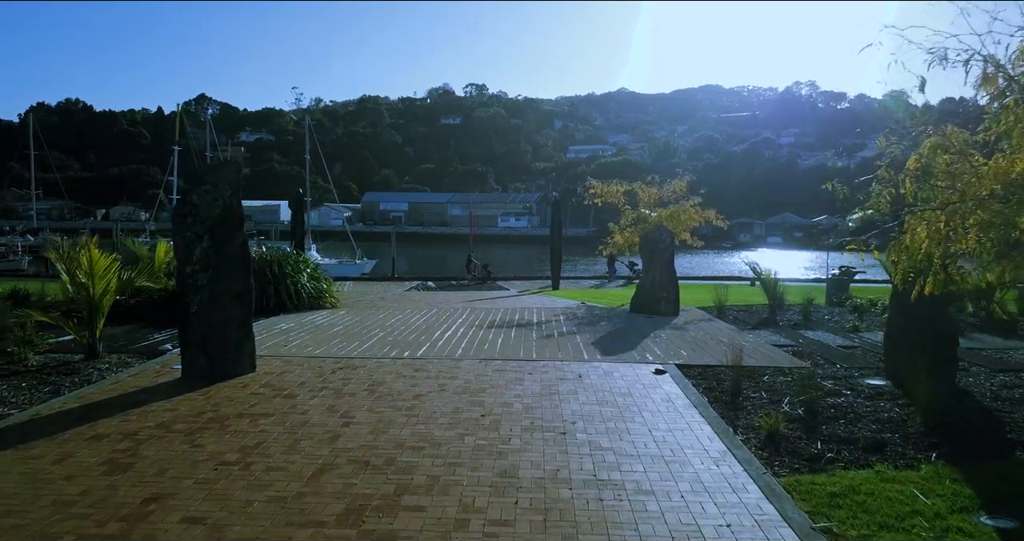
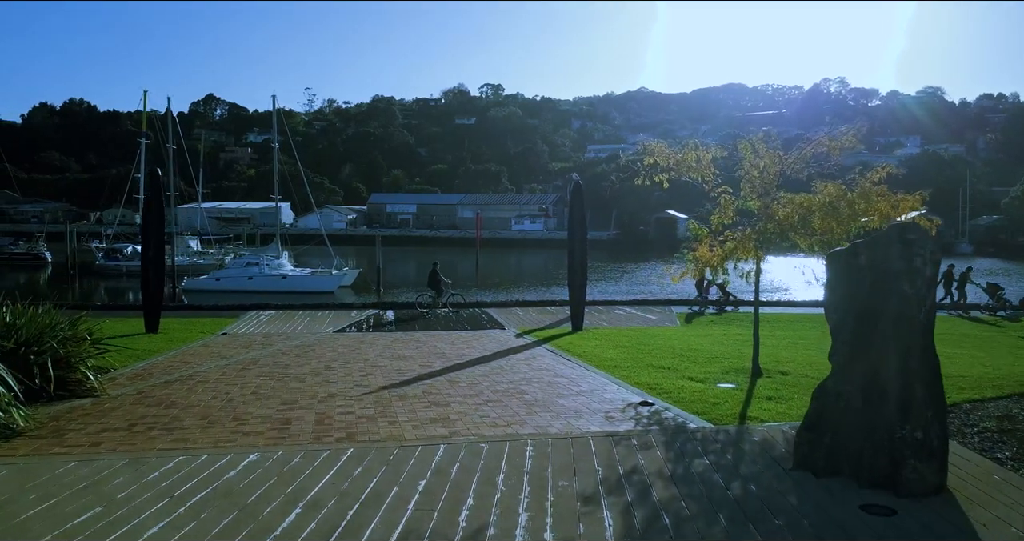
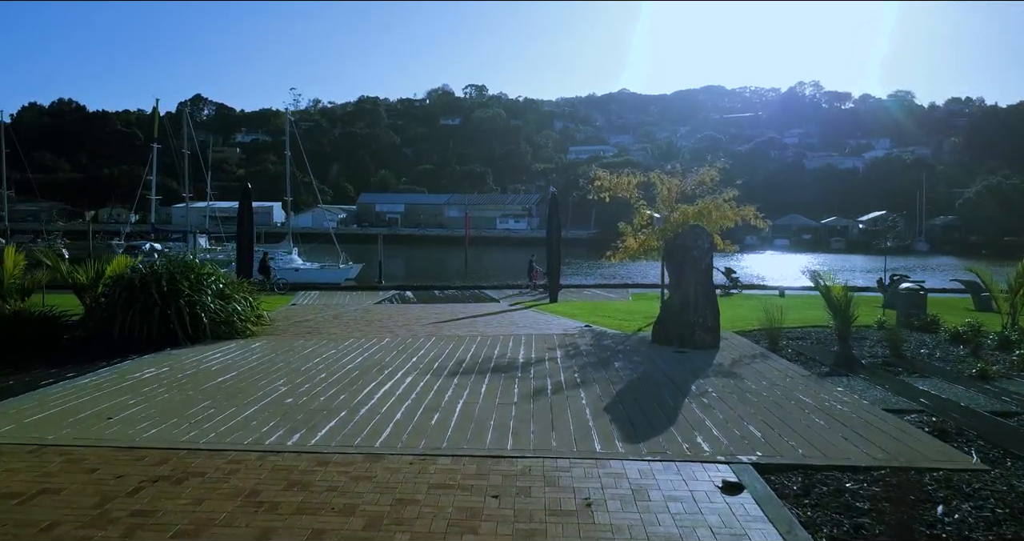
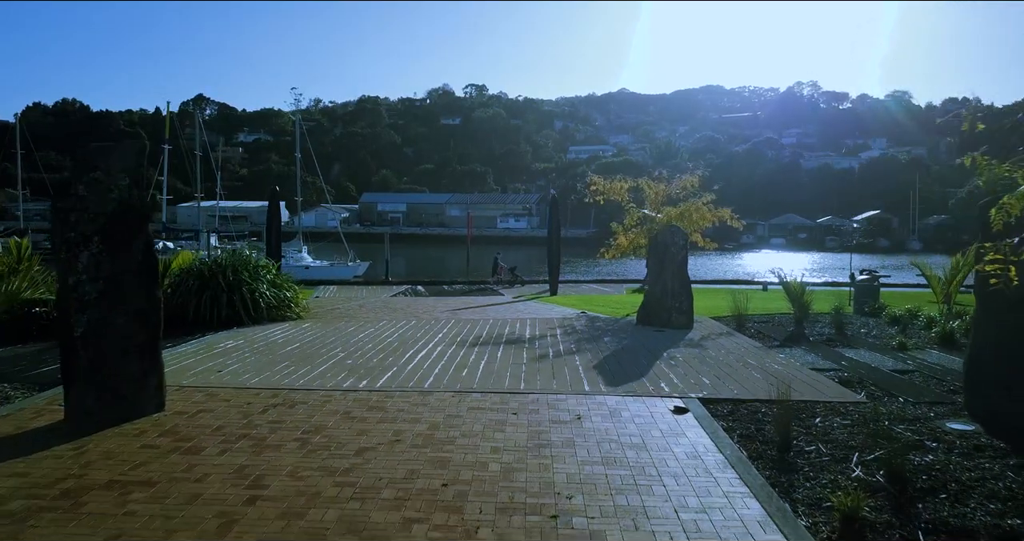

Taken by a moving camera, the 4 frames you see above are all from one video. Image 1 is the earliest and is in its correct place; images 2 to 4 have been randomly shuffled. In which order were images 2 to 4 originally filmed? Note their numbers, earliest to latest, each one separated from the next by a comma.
4, 3, 2
